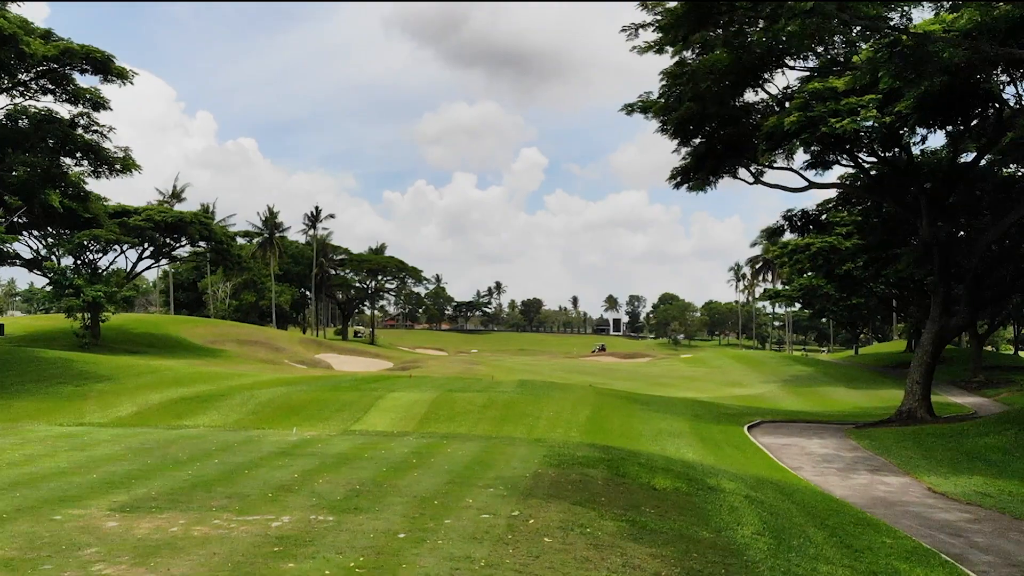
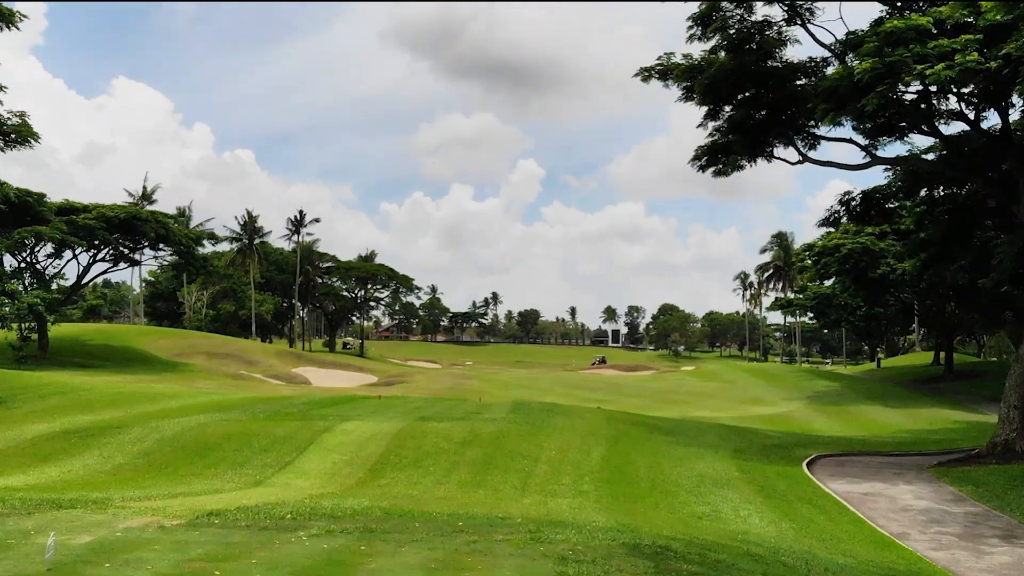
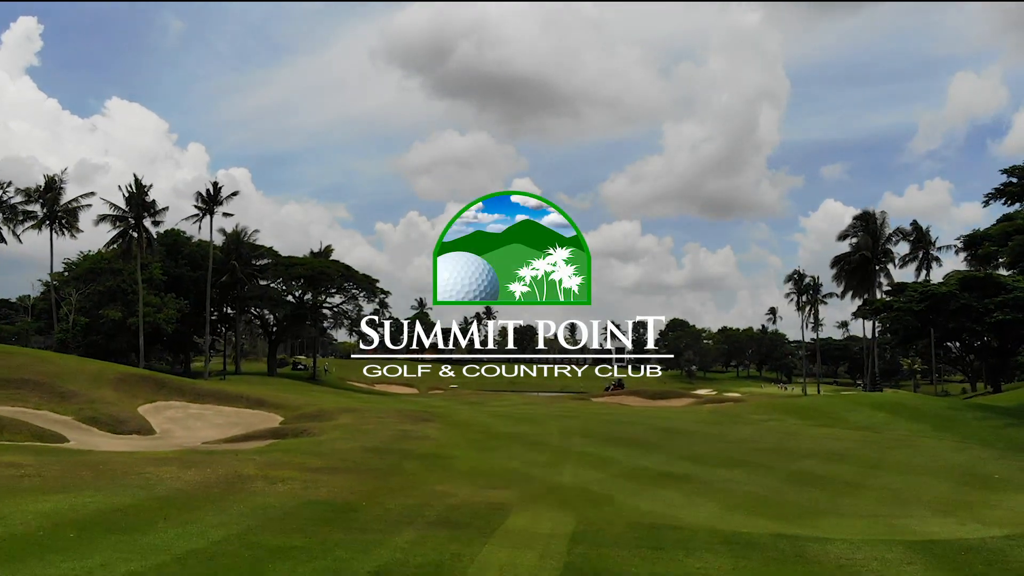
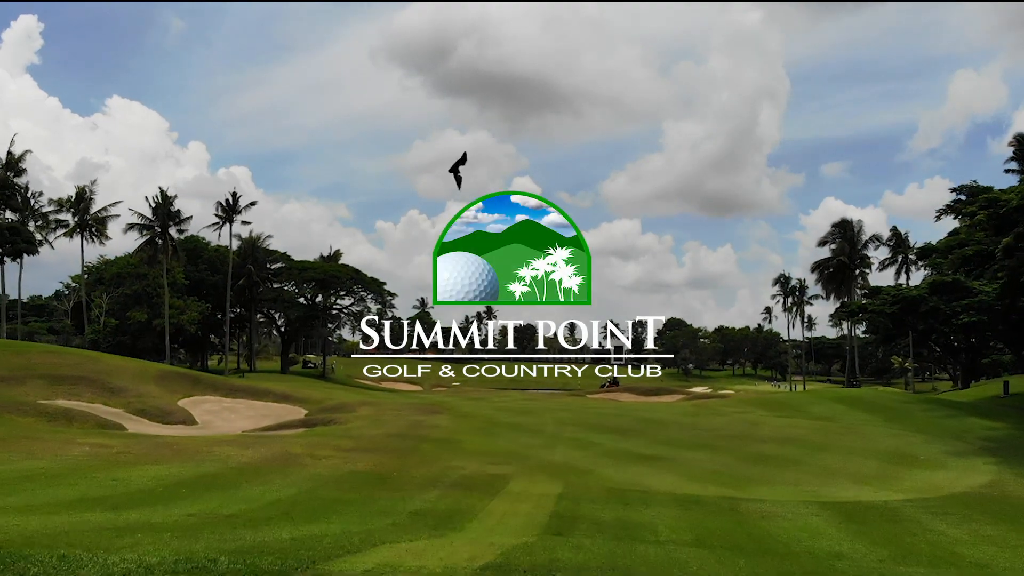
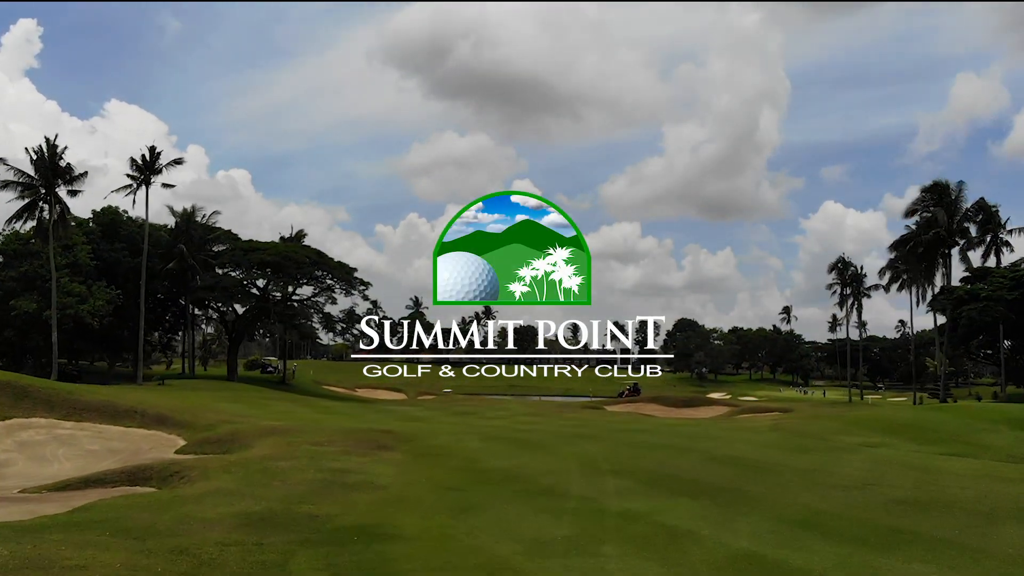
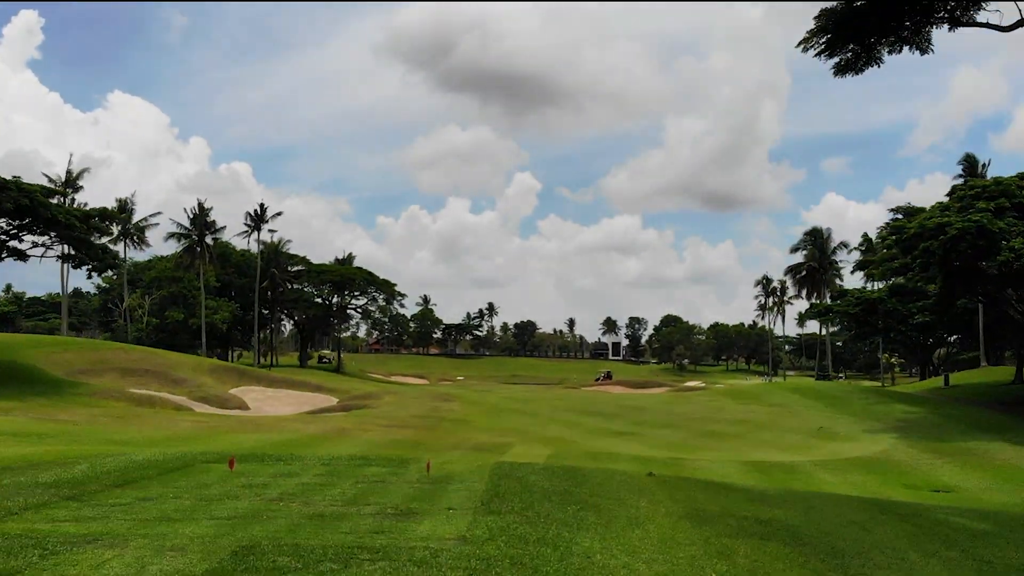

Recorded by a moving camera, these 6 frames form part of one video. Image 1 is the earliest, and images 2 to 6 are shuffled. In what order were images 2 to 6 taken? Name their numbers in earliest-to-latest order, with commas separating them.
2, 6, 4, 3, 5
